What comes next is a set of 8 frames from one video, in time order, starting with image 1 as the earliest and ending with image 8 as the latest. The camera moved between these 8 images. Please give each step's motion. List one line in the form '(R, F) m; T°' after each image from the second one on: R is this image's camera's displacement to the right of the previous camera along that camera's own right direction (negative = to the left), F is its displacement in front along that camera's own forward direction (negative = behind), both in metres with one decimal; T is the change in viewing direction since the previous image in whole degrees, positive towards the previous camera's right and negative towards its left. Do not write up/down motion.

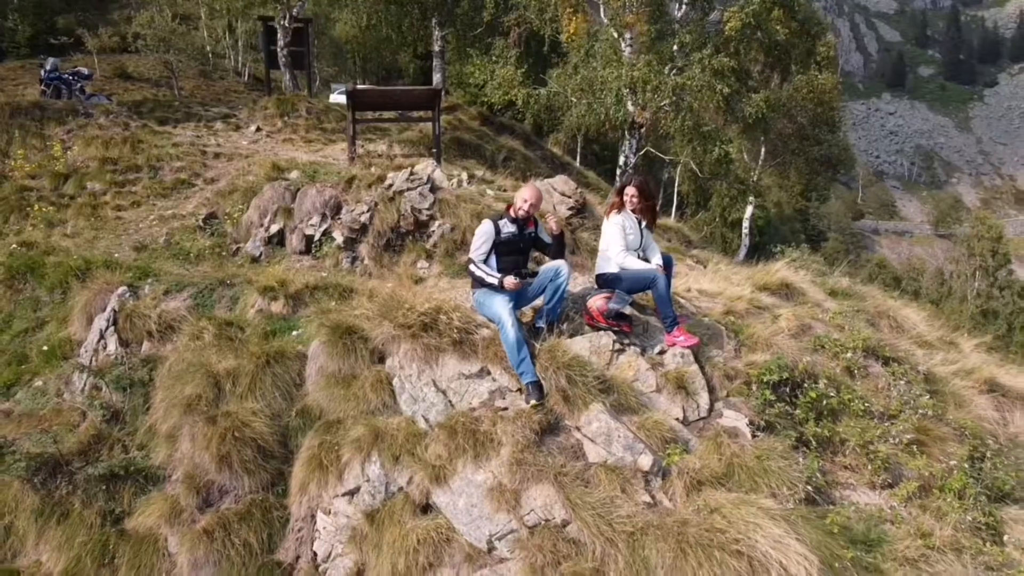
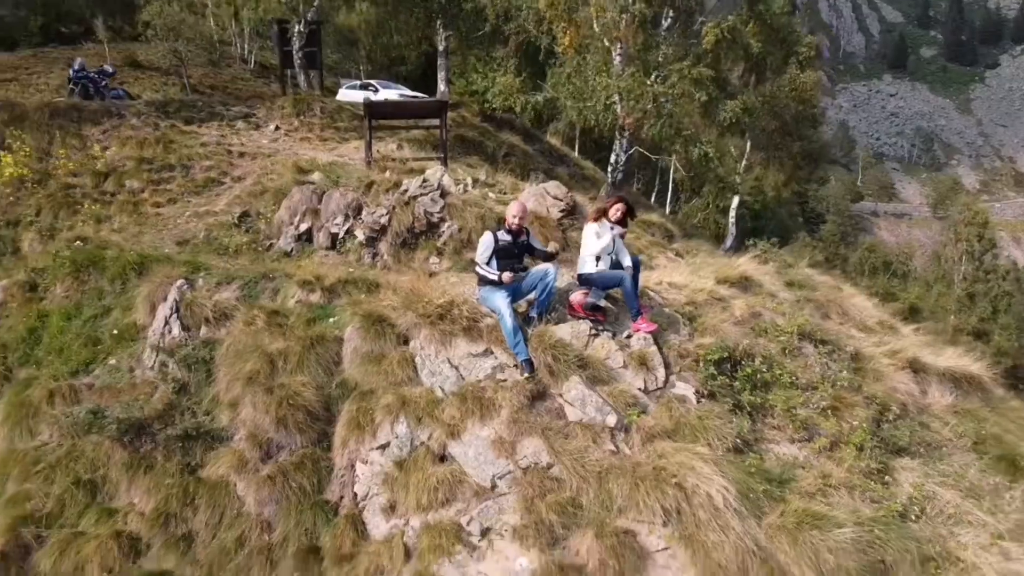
(0.0, -1.1) m; 0°
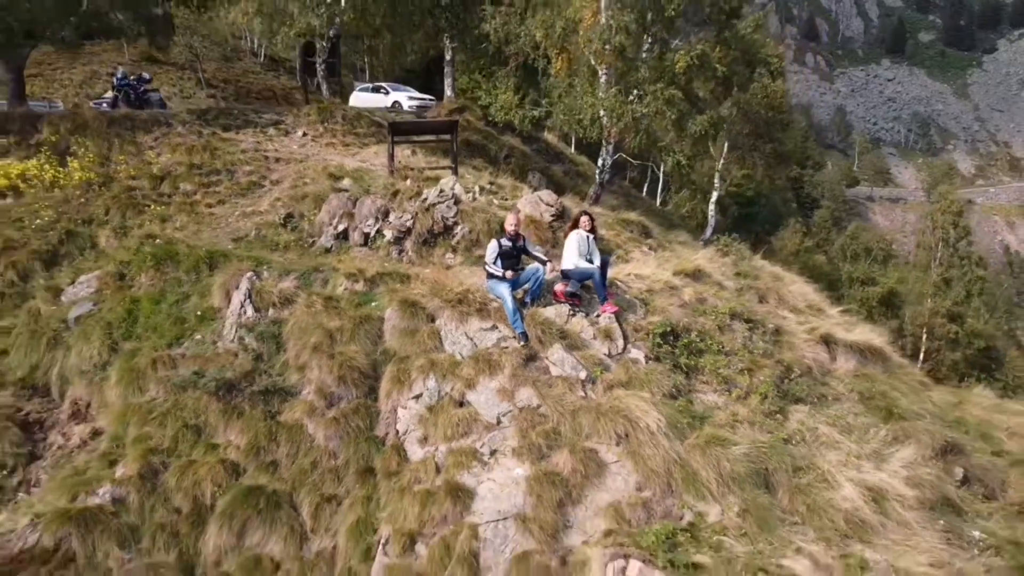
(0.0, -1.9) m; 0°
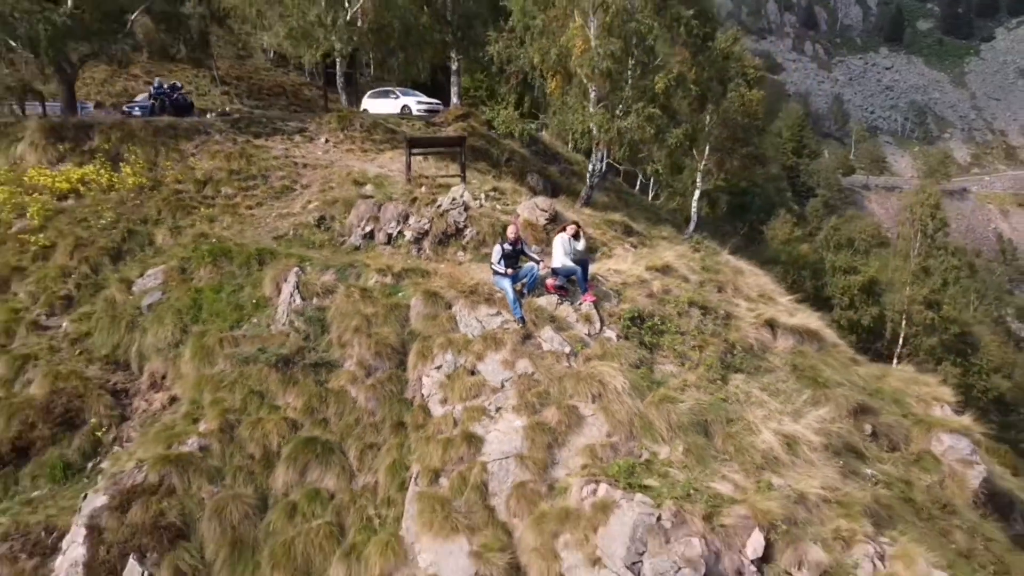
(0.0, -1.9) m; 0°
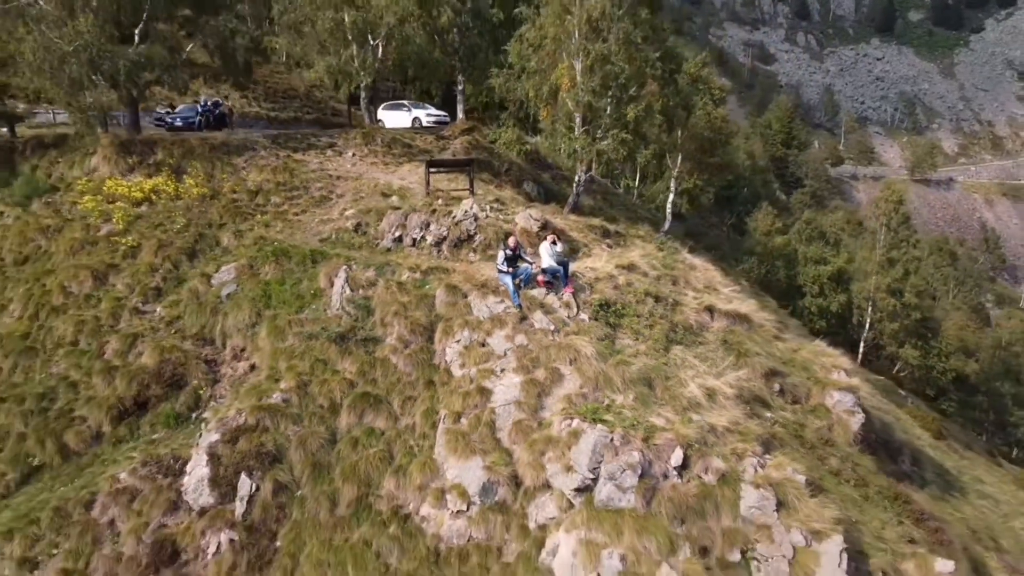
(-0.1, -3.3) m; 0°
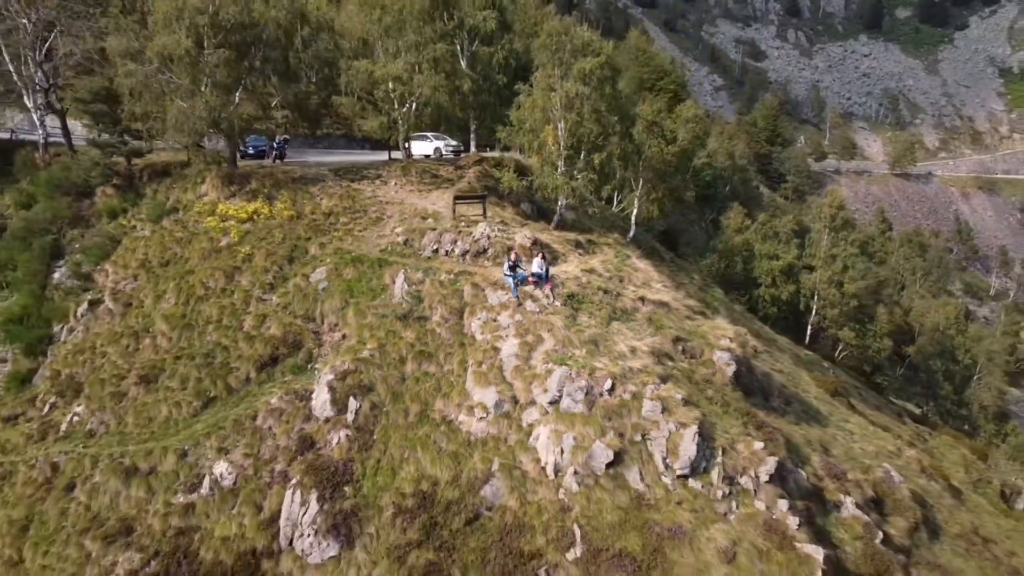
(0.0, -7.5) m; 0°
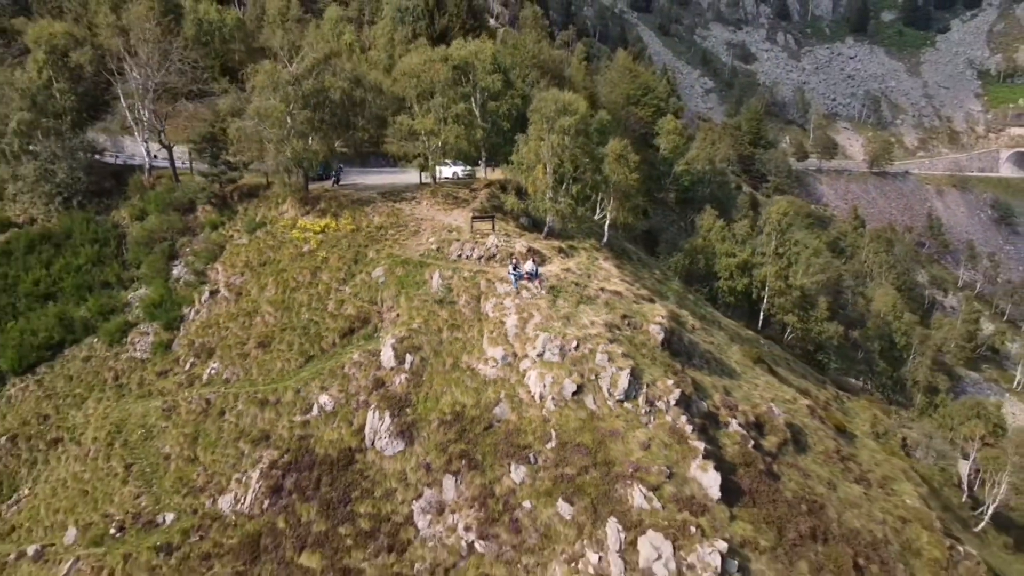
(0.0, -9.9) m; 0°
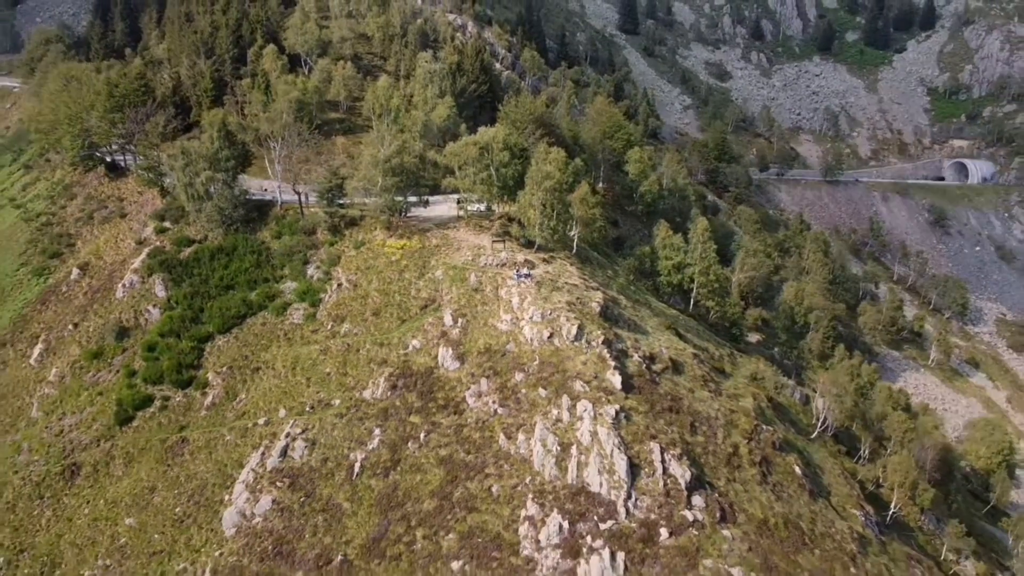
(-0.2, -24.4) m; 0°
